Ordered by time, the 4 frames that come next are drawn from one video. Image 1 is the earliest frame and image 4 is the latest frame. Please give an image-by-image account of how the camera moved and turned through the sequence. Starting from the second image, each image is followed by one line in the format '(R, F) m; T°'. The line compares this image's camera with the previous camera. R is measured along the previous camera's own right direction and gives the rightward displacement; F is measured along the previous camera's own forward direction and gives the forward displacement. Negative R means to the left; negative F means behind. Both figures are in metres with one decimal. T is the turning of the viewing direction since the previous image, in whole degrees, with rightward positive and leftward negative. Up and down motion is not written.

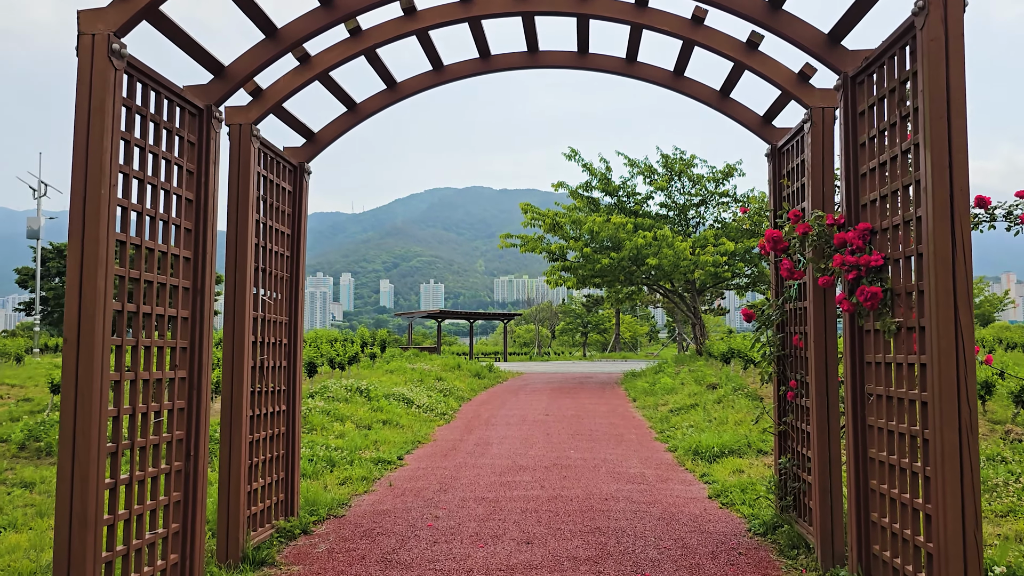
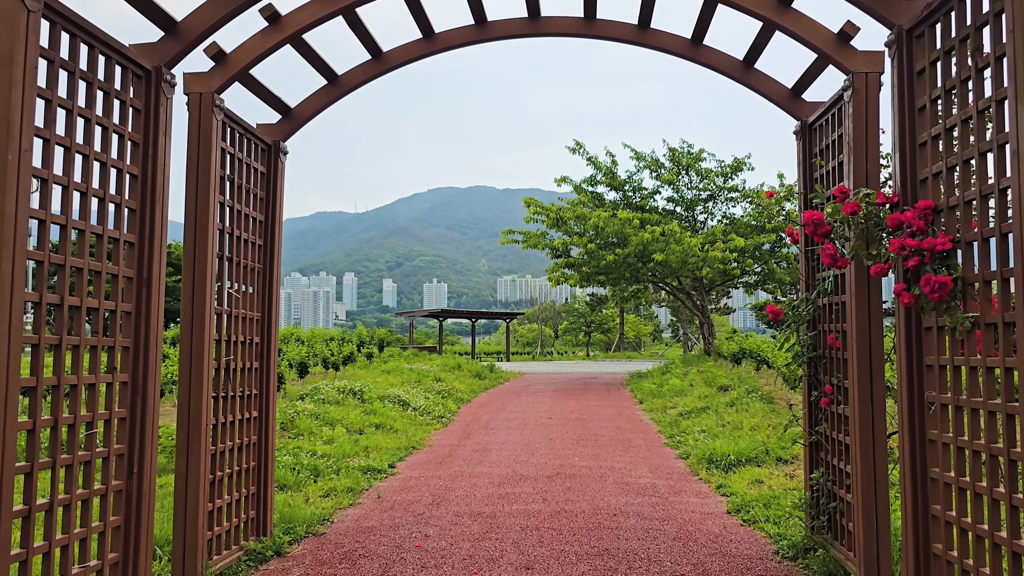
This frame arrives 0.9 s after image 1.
(0.0, +0.4) m; 0°
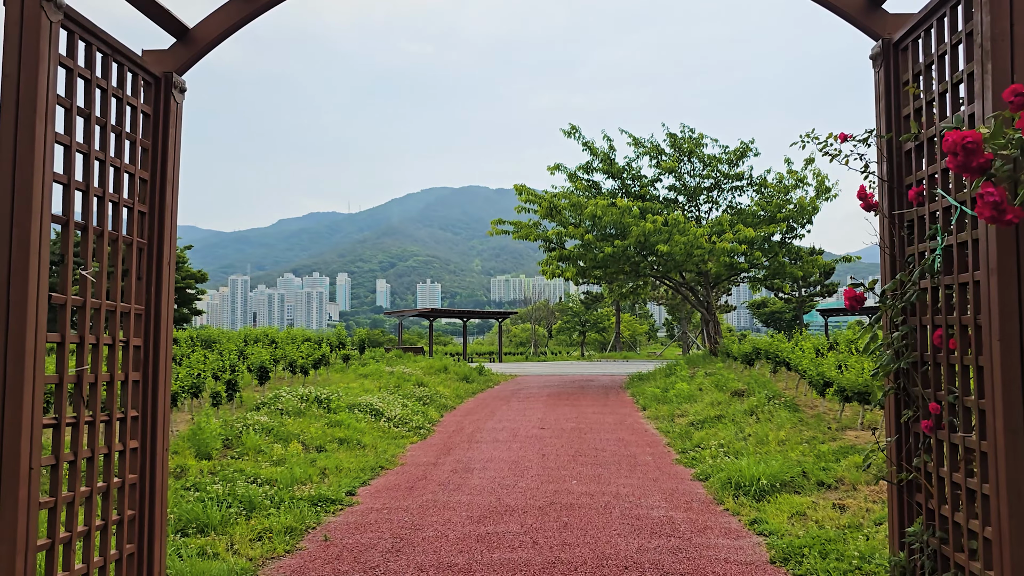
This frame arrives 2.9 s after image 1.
(+0.1, +1.0) m; +1°
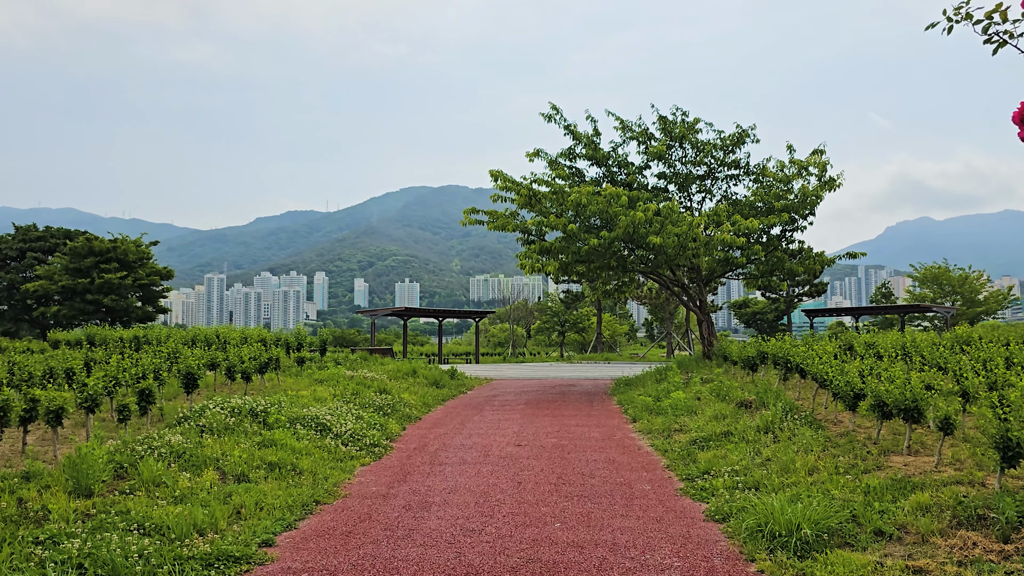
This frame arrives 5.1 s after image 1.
(+0.1, +1.1) m; +2°
